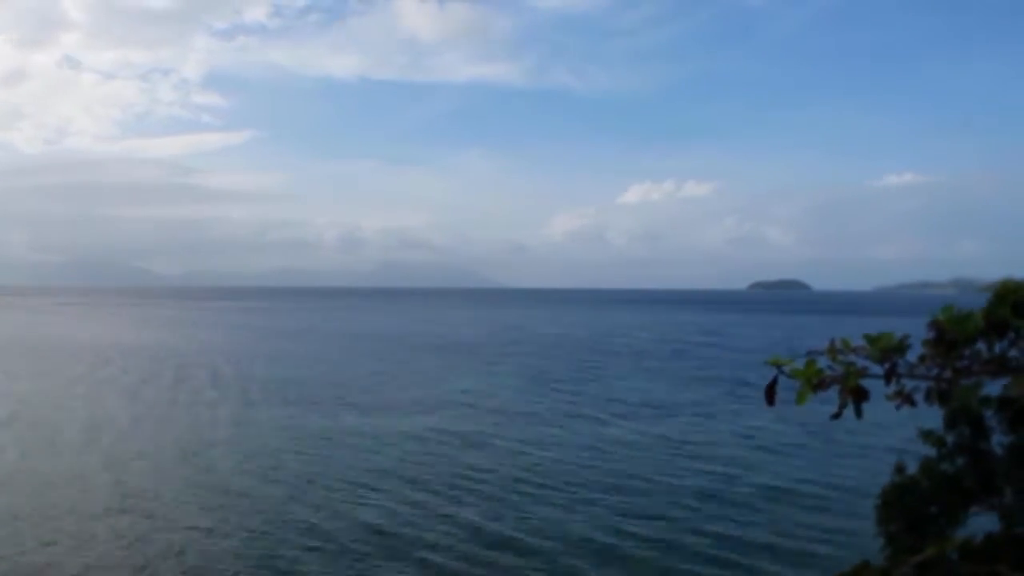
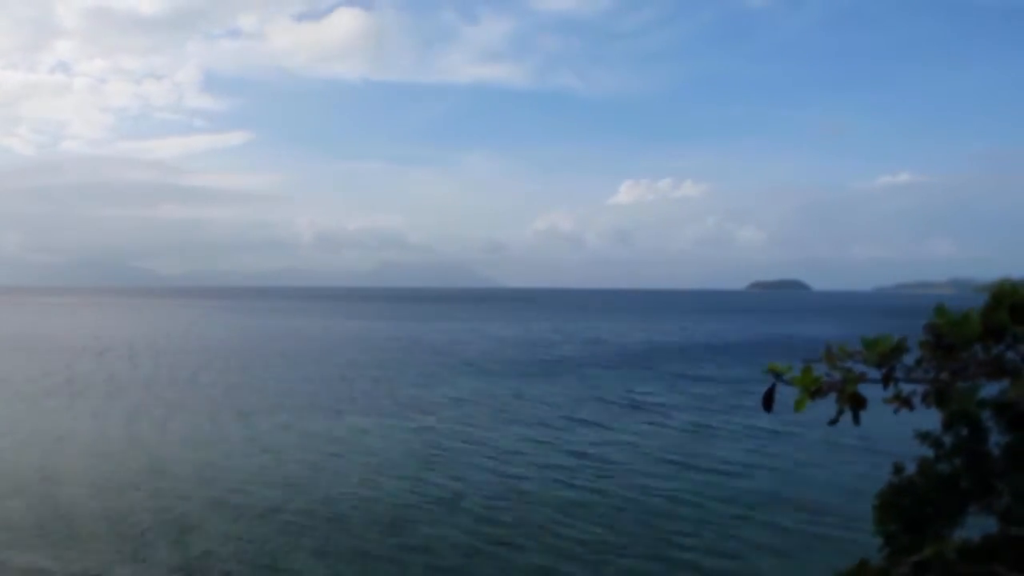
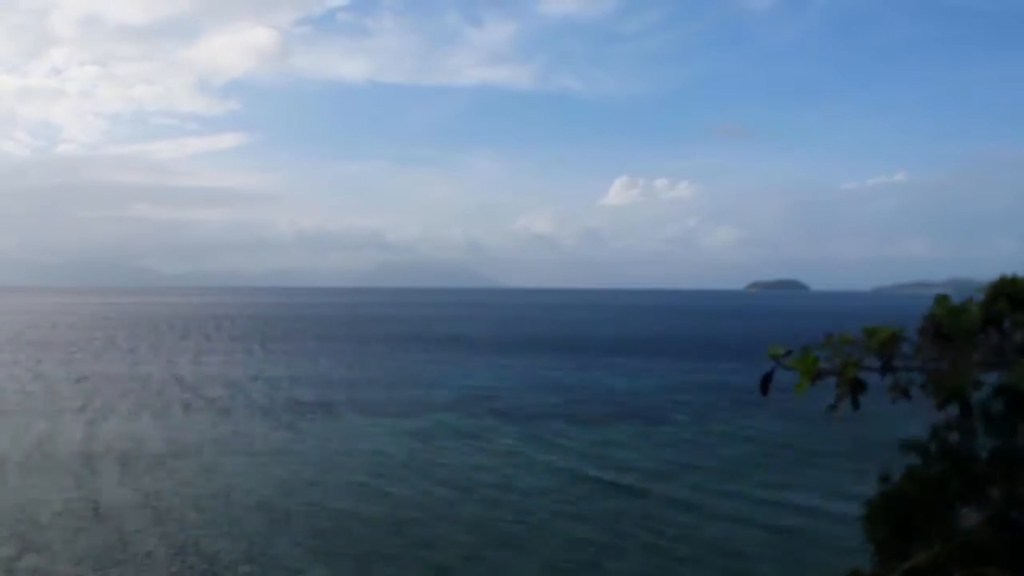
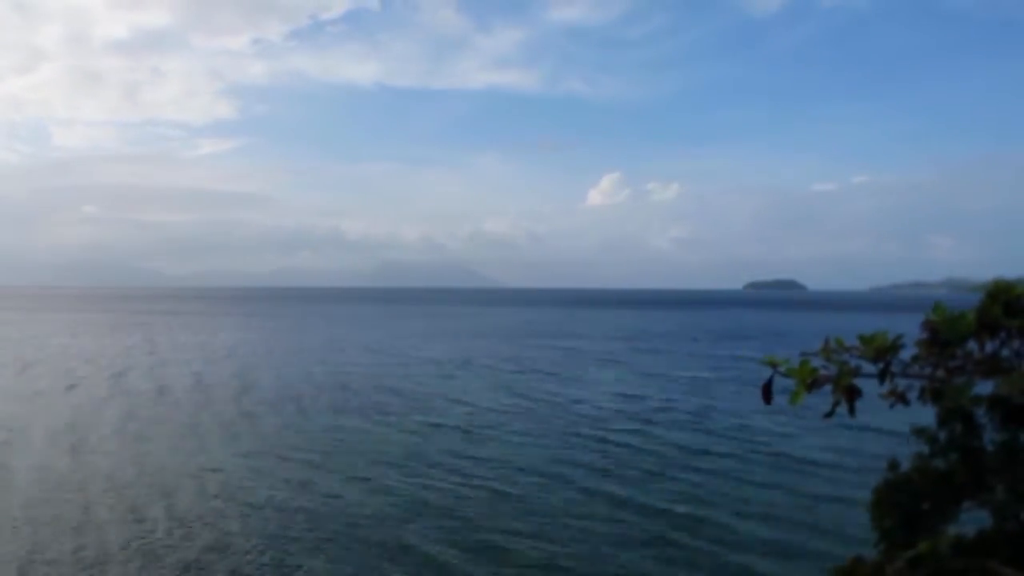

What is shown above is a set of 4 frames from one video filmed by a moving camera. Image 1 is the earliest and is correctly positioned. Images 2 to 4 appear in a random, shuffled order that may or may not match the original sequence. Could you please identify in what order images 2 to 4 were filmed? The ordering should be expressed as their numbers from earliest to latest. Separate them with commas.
2, 3, 4
